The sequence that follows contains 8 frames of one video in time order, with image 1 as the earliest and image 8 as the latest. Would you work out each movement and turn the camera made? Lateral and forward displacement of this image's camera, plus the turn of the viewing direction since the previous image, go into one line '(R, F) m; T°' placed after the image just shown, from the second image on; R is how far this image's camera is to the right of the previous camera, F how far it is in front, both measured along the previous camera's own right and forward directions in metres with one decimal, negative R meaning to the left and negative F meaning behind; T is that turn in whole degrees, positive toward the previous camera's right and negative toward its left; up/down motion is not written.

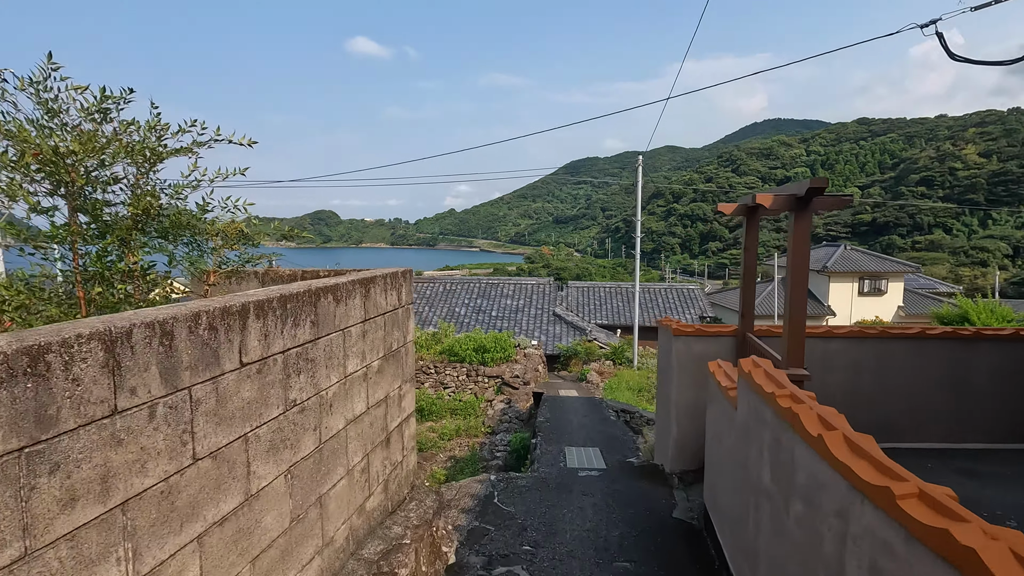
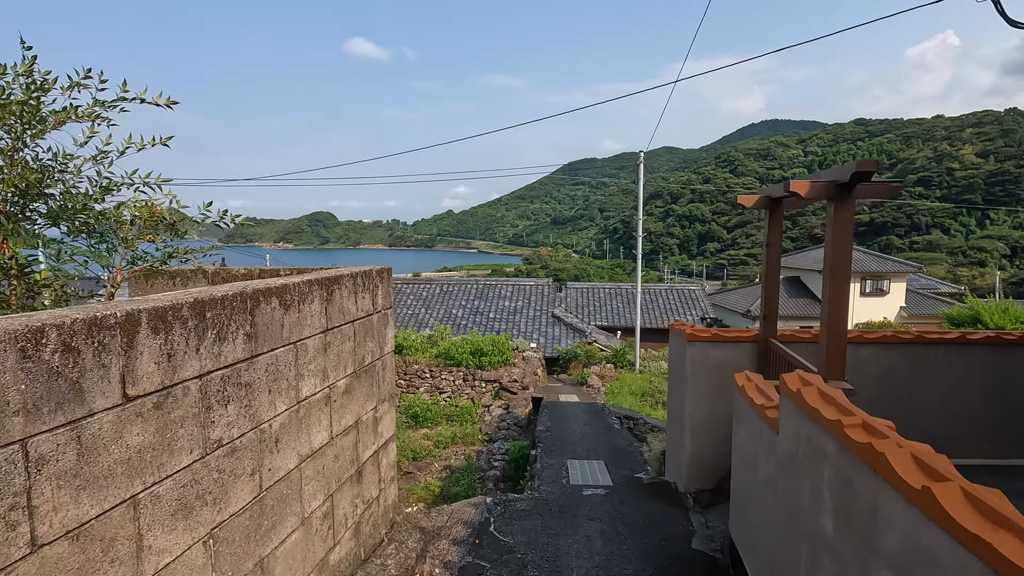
(0.0, +0.3) m; 0°
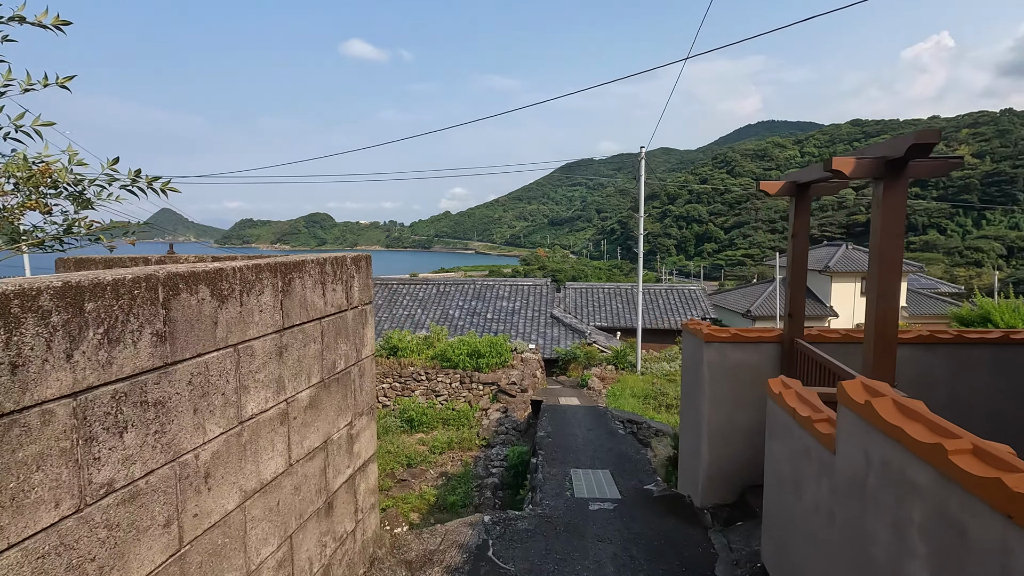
(0.0, +0.3) m; 0°
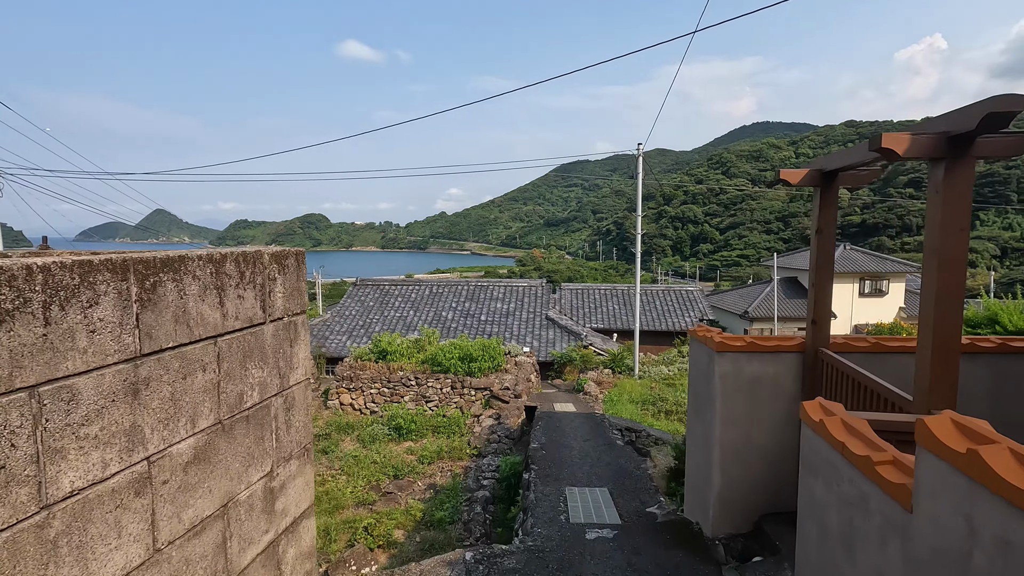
(0.0, +0.3) m; 0°
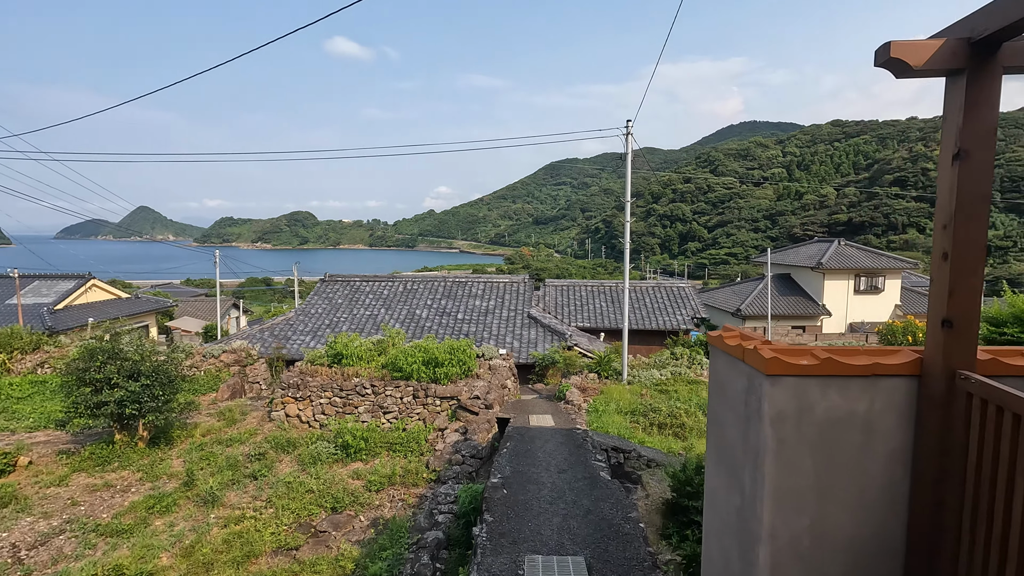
(+0.3, +1.1) m; +1°
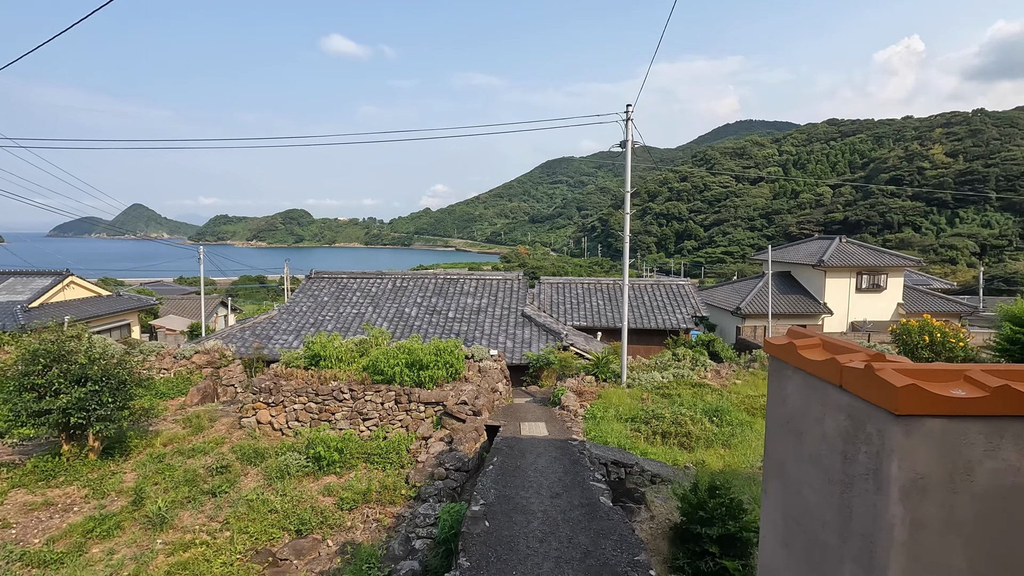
(+0.1, +0.6) m; 0°
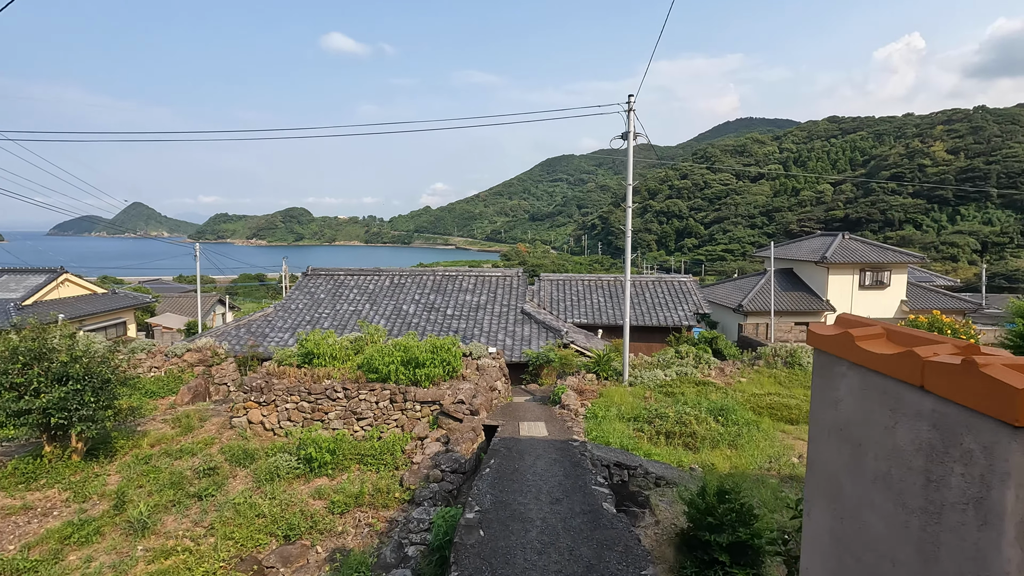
(0.0, +0.2) m; 0°
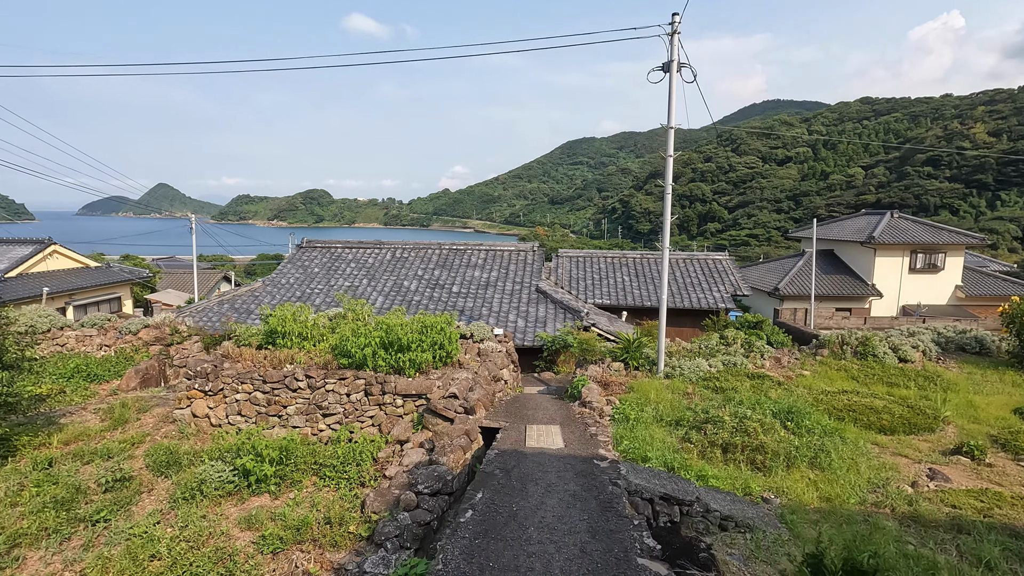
(+0.1, +1.5) m; -2°
